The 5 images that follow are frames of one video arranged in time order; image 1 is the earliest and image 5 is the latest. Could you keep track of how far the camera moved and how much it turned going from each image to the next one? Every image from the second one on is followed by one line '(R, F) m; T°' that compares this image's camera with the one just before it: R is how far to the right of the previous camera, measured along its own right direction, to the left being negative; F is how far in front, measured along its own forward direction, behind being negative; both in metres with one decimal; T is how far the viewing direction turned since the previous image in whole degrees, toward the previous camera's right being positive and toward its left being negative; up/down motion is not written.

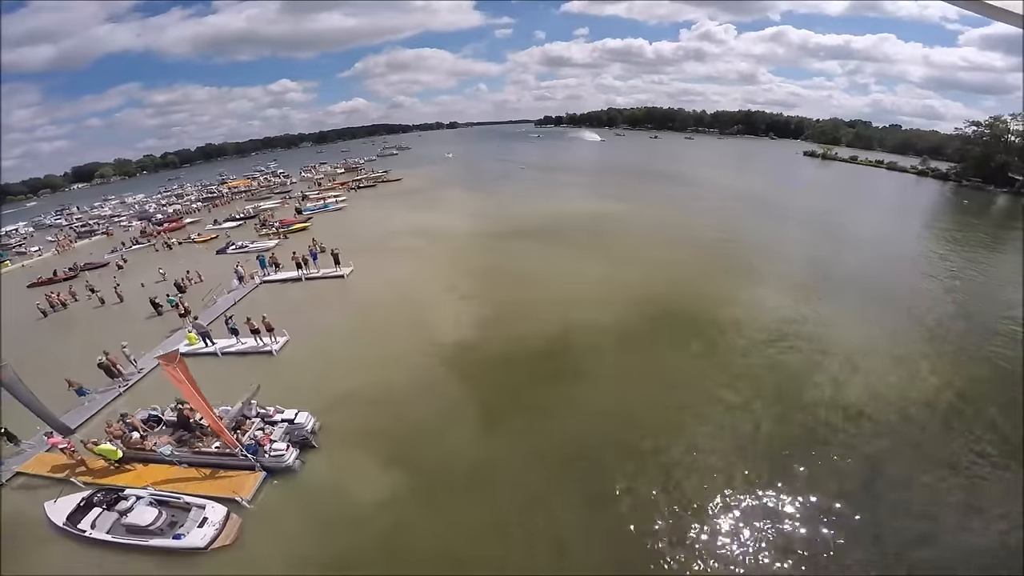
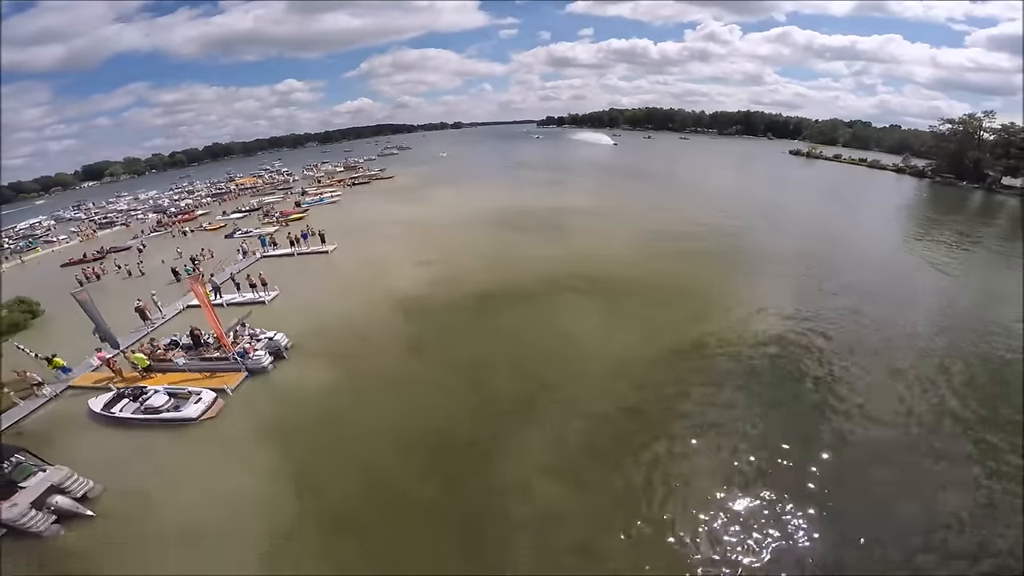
(+0.8, -1.1) m; -1°
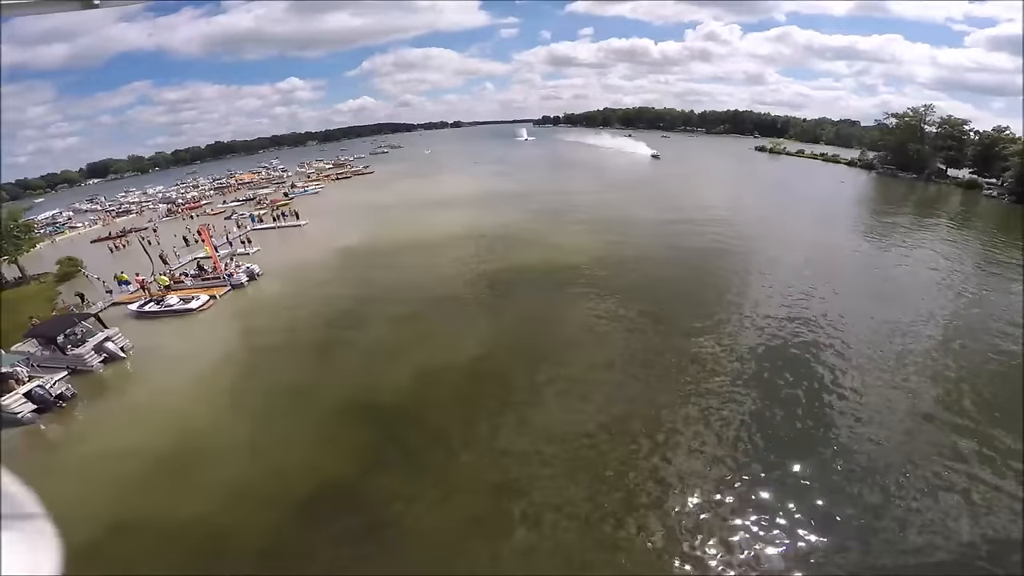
(+1.5, -2.1) m; 0°
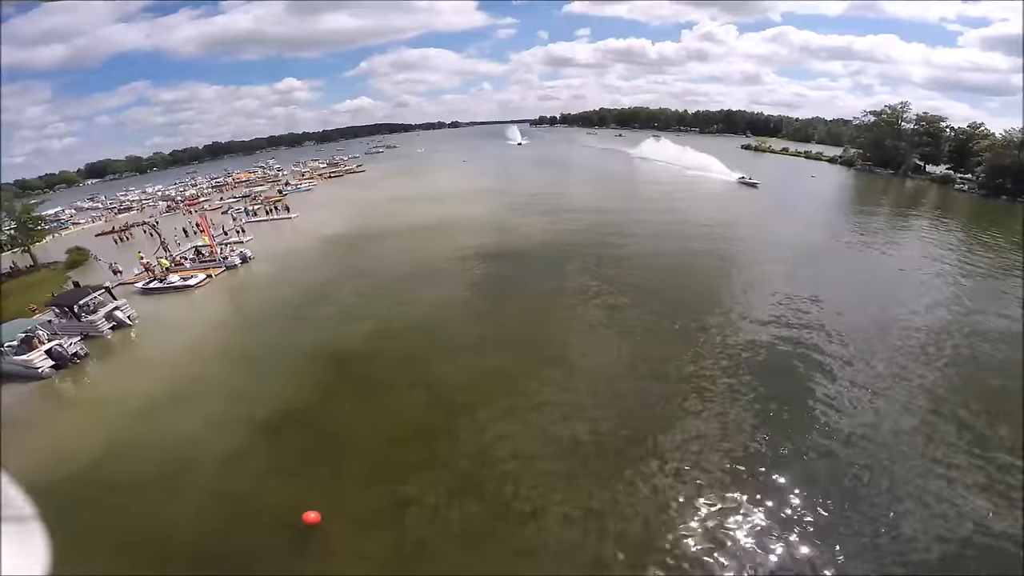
(+0.5, -0.9) m; 0°
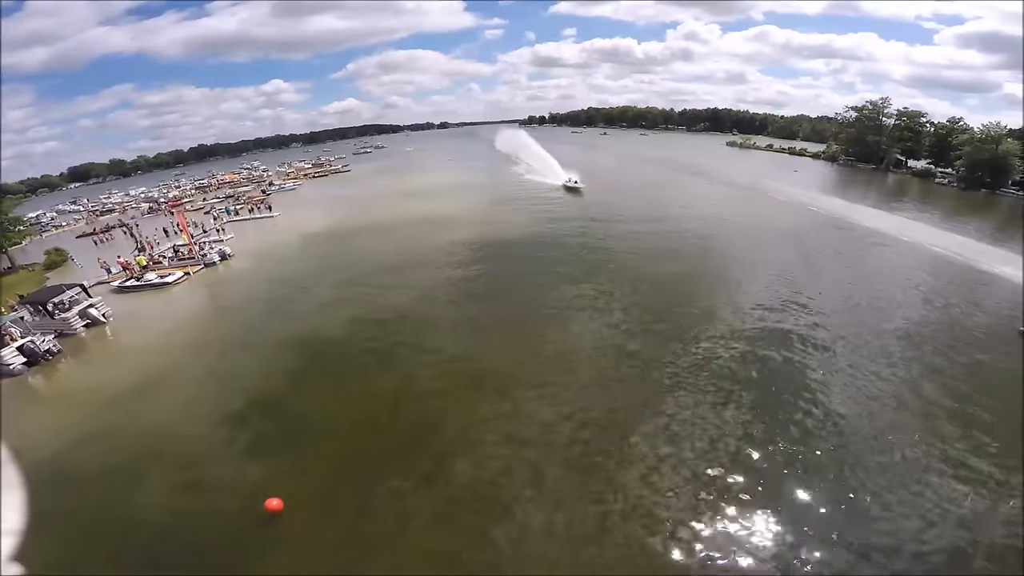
(+0.1, 0.0) m; +1°
